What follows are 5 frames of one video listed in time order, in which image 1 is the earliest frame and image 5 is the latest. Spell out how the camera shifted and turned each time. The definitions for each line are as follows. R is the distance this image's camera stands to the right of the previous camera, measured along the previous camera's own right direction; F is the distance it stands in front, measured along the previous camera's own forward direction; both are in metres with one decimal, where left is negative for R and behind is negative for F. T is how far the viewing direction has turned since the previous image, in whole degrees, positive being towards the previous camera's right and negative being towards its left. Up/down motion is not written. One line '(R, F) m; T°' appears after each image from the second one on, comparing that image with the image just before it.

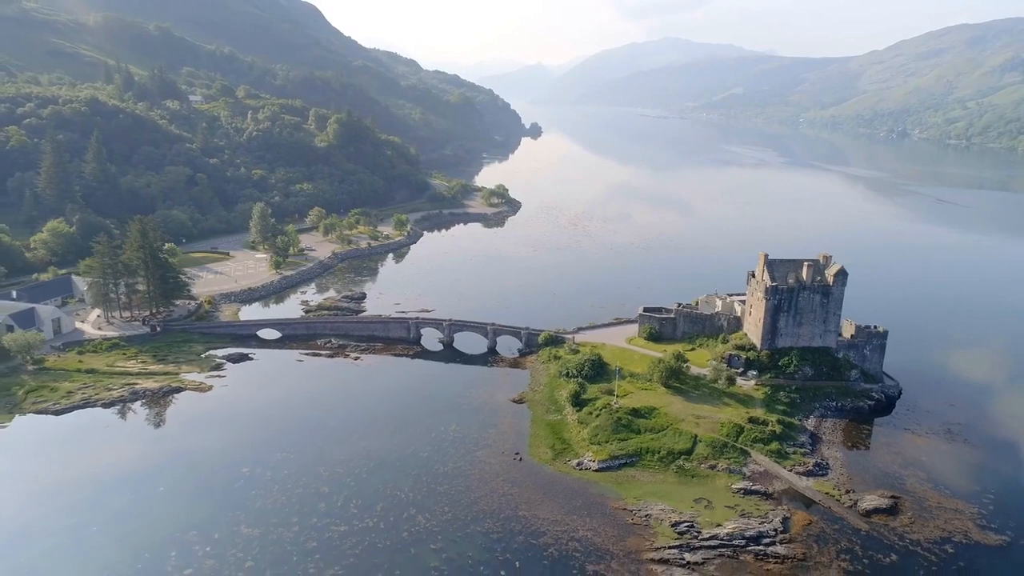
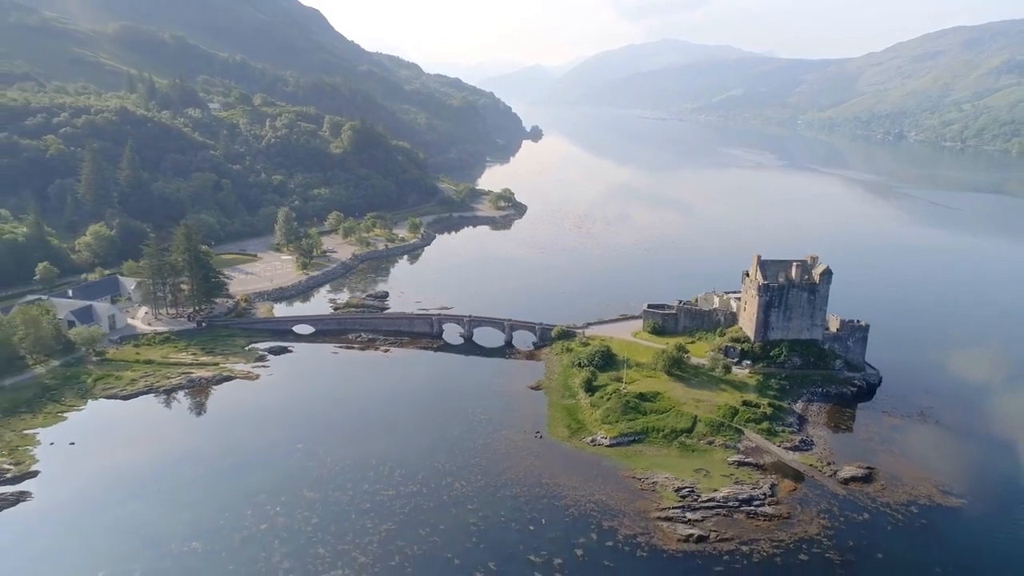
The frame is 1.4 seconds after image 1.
(-1.2, -4.3) m; 0°
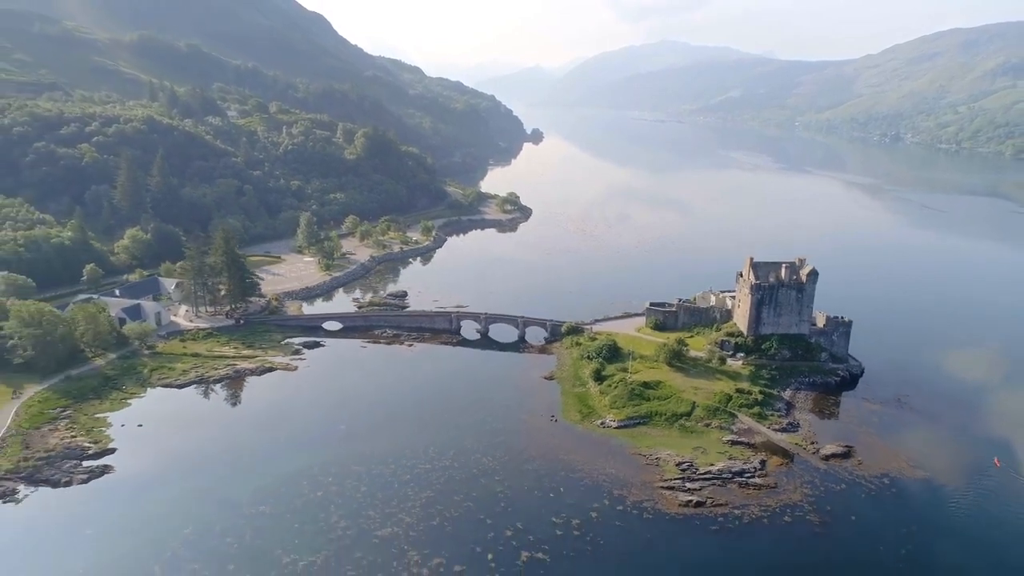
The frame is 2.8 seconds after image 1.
(-1.2, -4.4) m; 0°
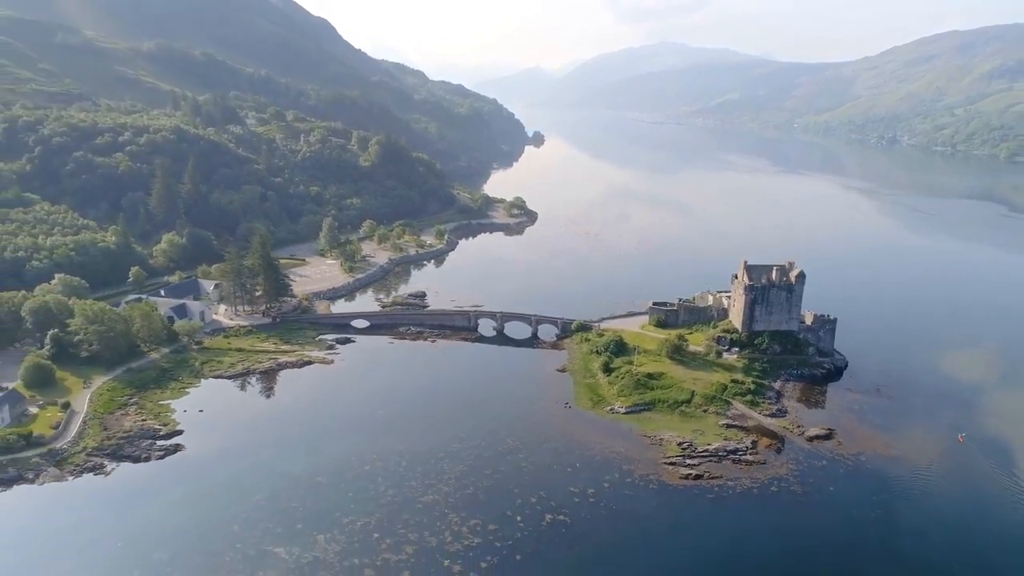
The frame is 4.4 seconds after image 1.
(-1.3, -4.9) m; 0°
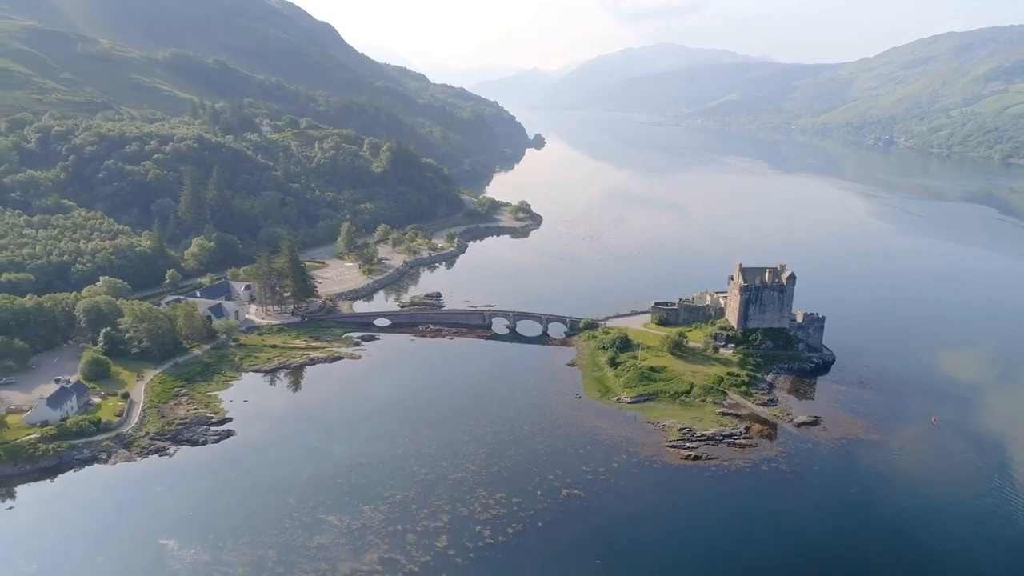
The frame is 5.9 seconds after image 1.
(-1.2, -4.5) m; 0°
